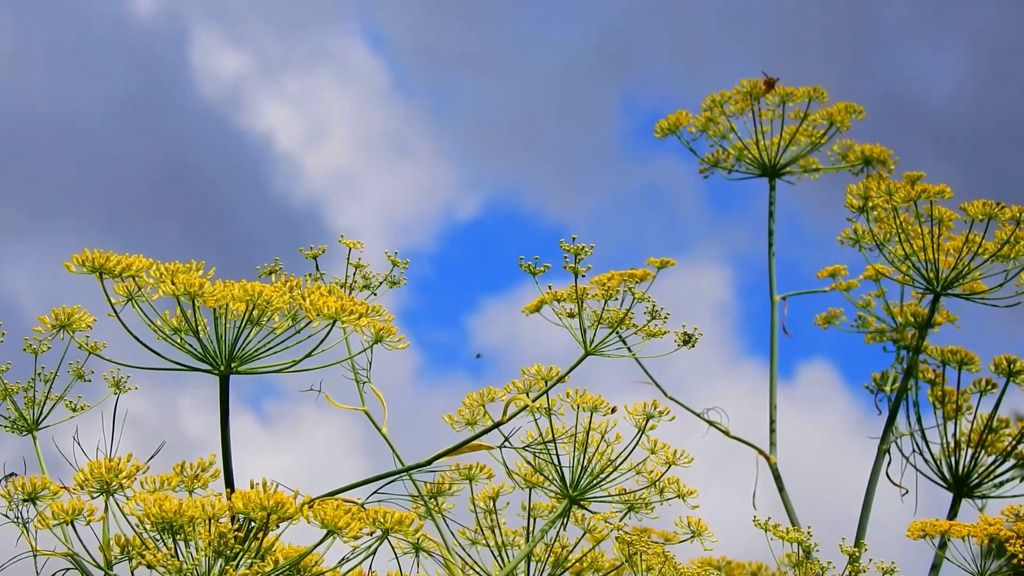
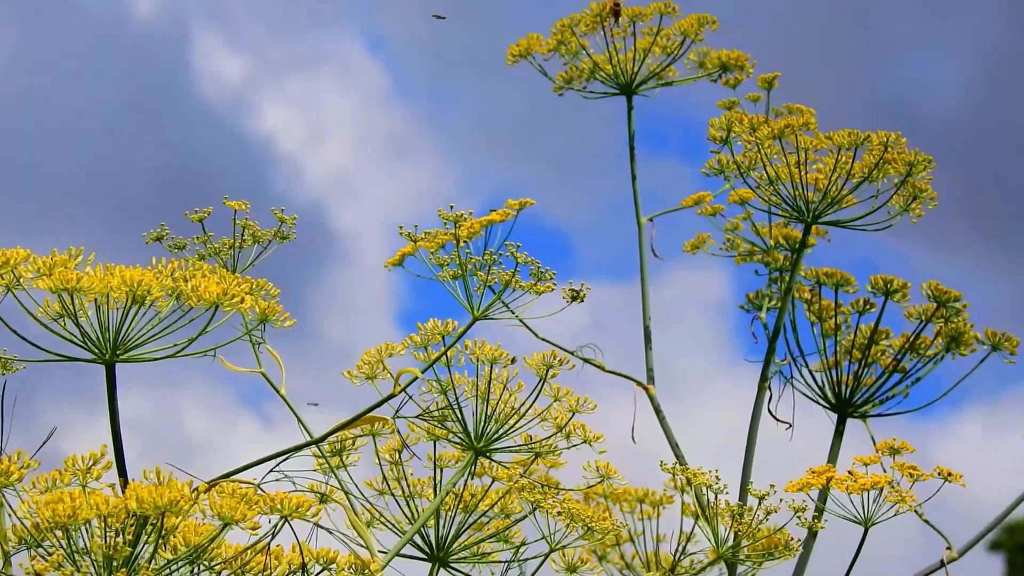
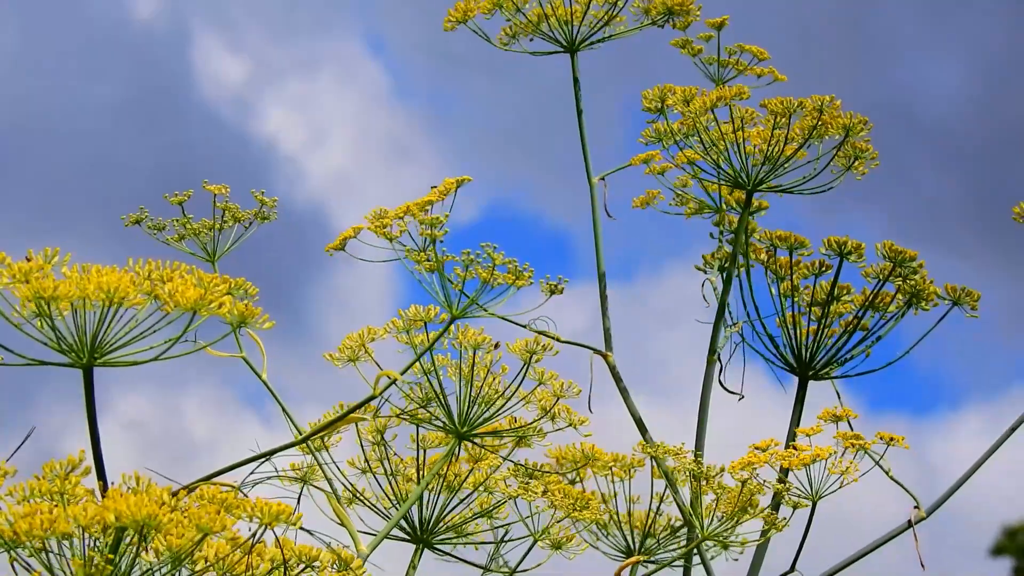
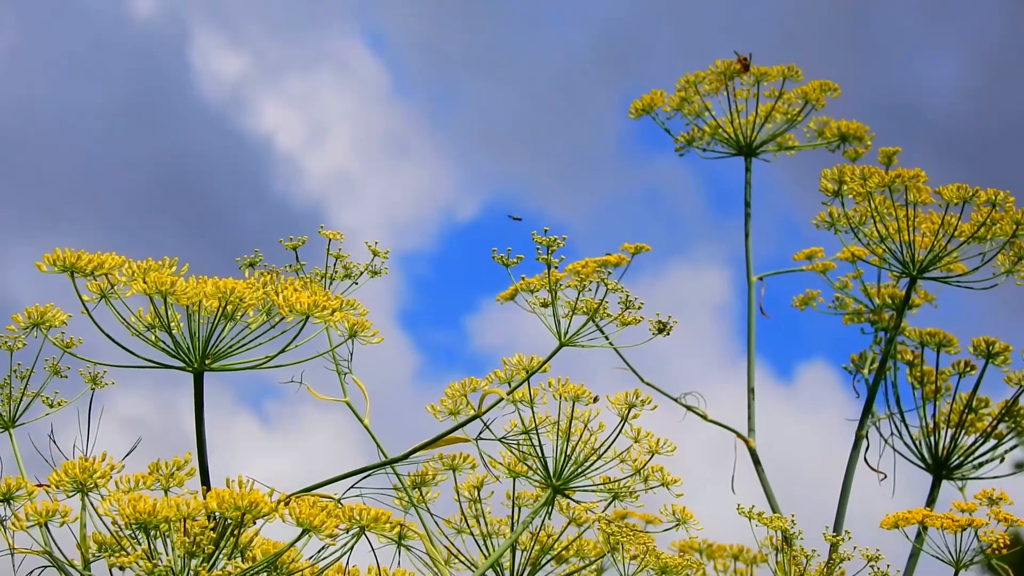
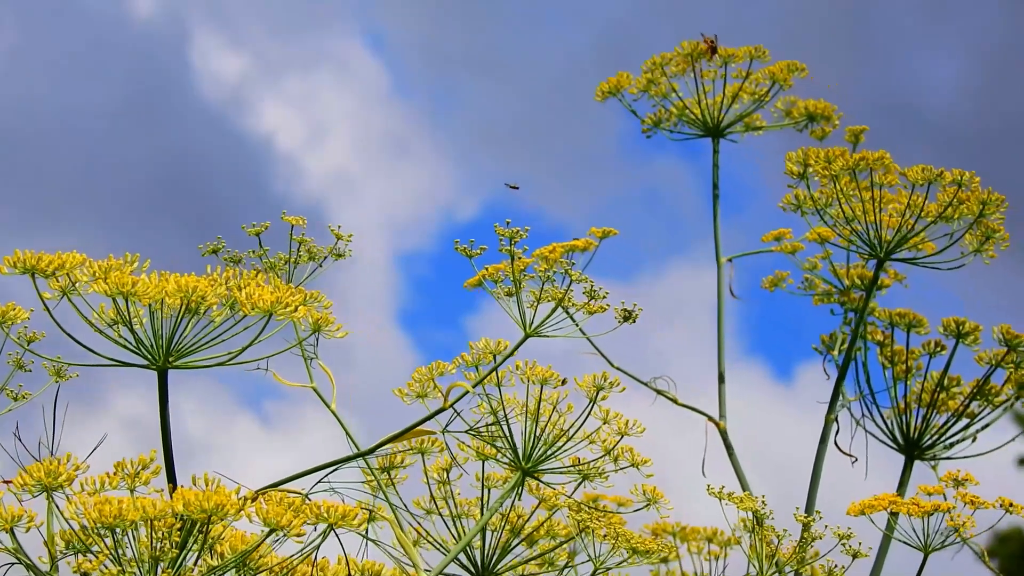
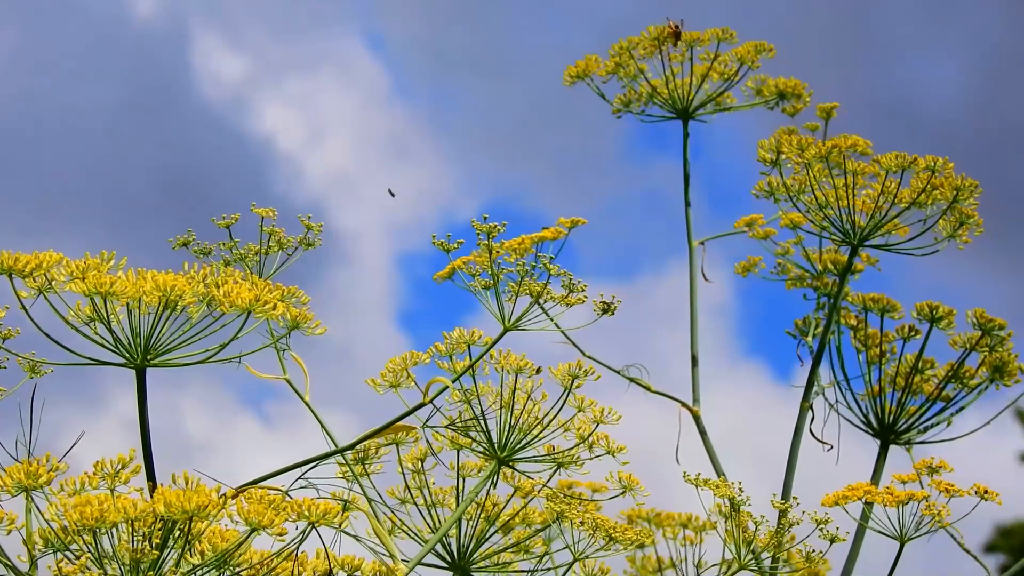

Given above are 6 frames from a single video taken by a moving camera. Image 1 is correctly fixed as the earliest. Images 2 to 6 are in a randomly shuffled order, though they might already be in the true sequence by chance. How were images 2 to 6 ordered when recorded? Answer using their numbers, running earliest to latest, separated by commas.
4, 5, 6, 2, 3
